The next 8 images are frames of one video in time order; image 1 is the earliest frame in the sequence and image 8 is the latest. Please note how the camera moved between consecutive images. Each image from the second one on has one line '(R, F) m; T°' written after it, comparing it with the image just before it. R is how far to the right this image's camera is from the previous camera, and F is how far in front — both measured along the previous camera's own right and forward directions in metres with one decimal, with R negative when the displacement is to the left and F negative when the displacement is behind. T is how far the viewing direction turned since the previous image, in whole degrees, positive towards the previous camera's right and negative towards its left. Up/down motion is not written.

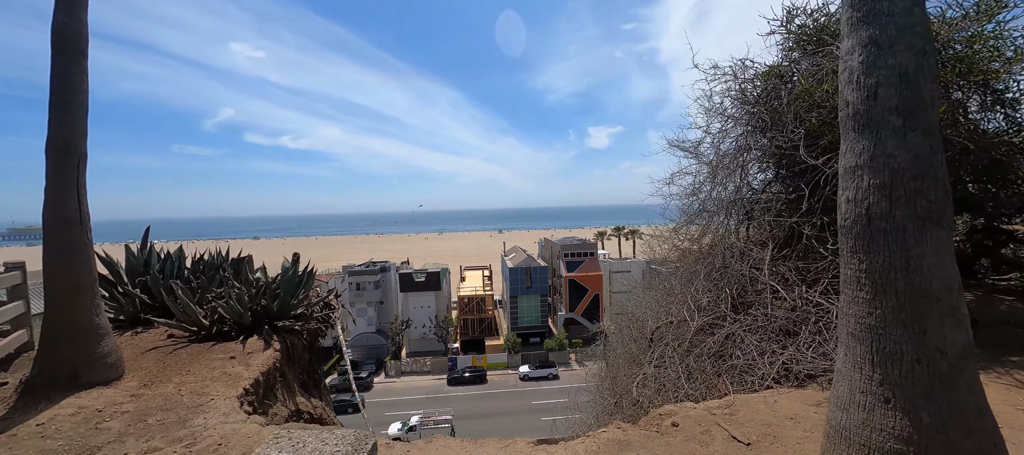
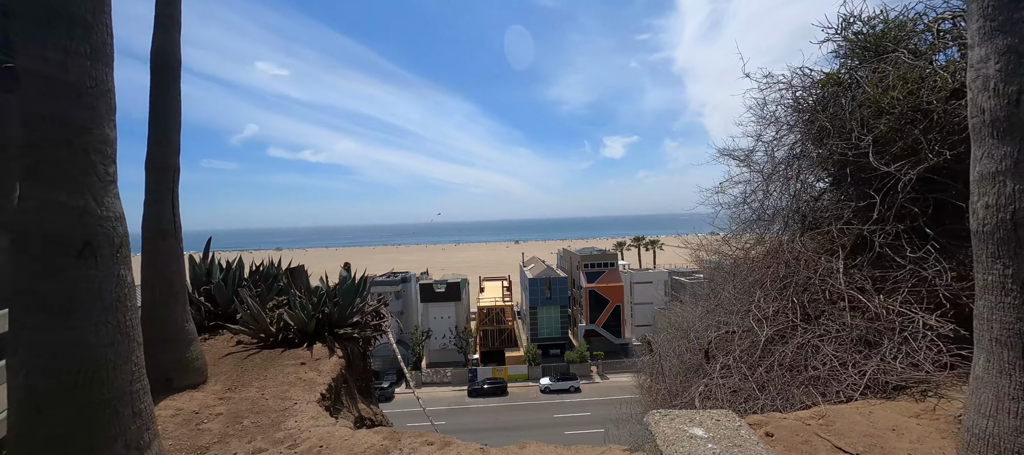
(-0.5, -0.1) m; -3°
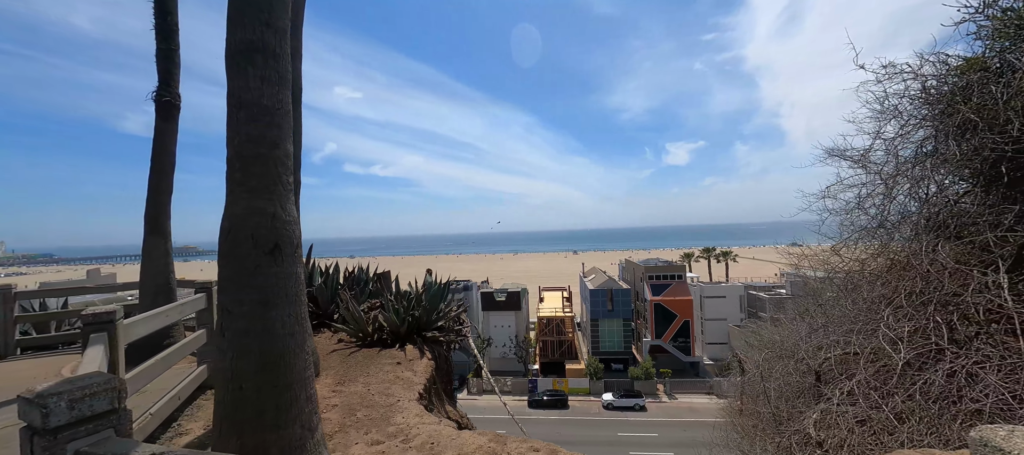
(-0.3, 0.0) m; -9°
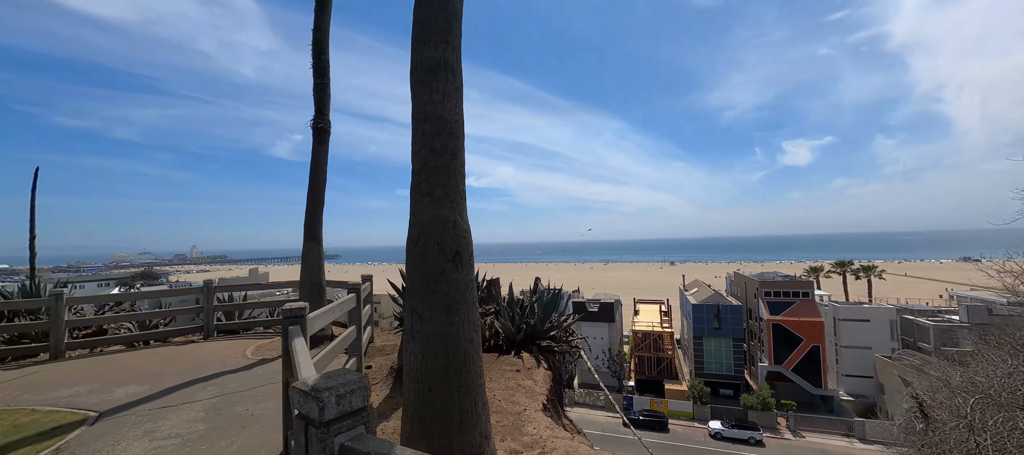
(-0.4, +0.1) m; -14°
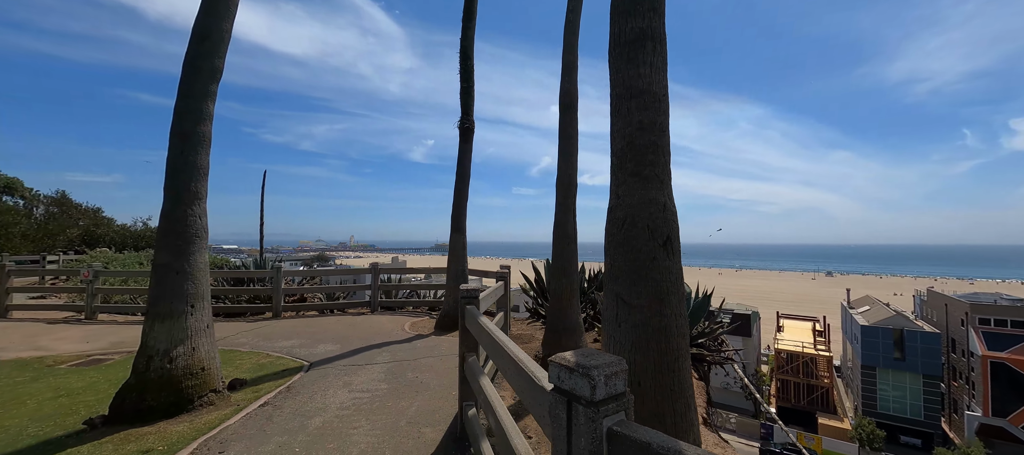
(-0.3, 0.0) m; -18°
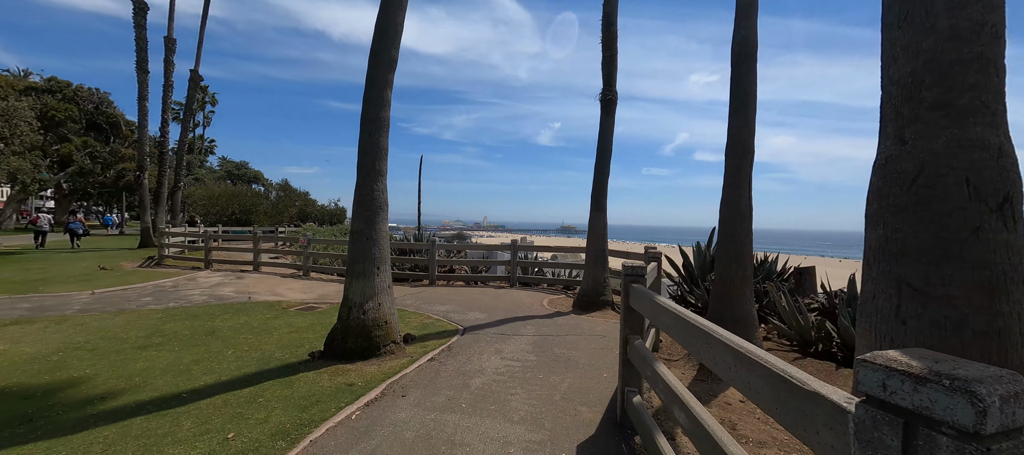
(-0.3, +0.2) m; -19°
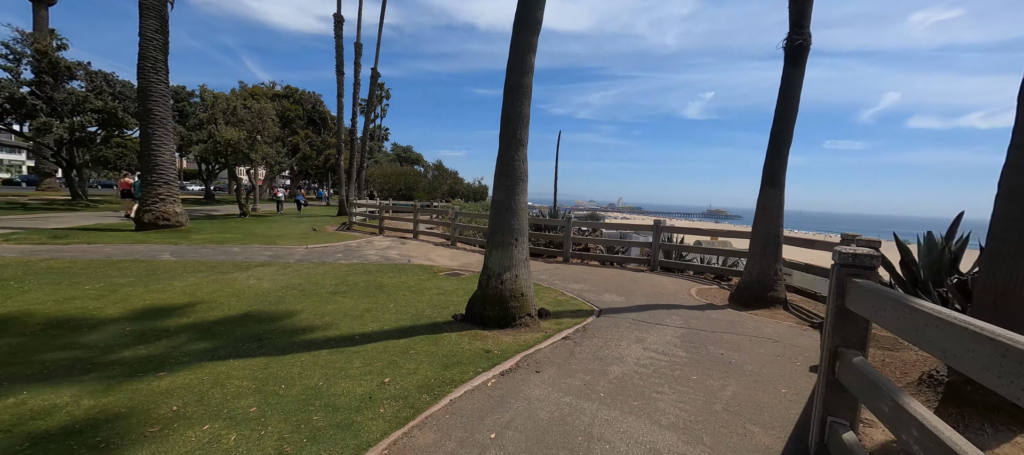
(-0.1, +0.3) m; -19°
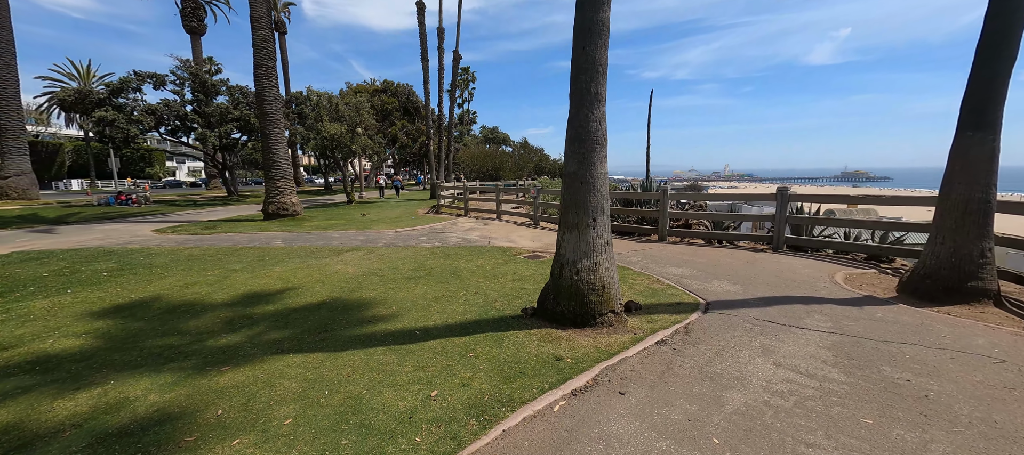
(+0.2, +0.9) m; -14°
